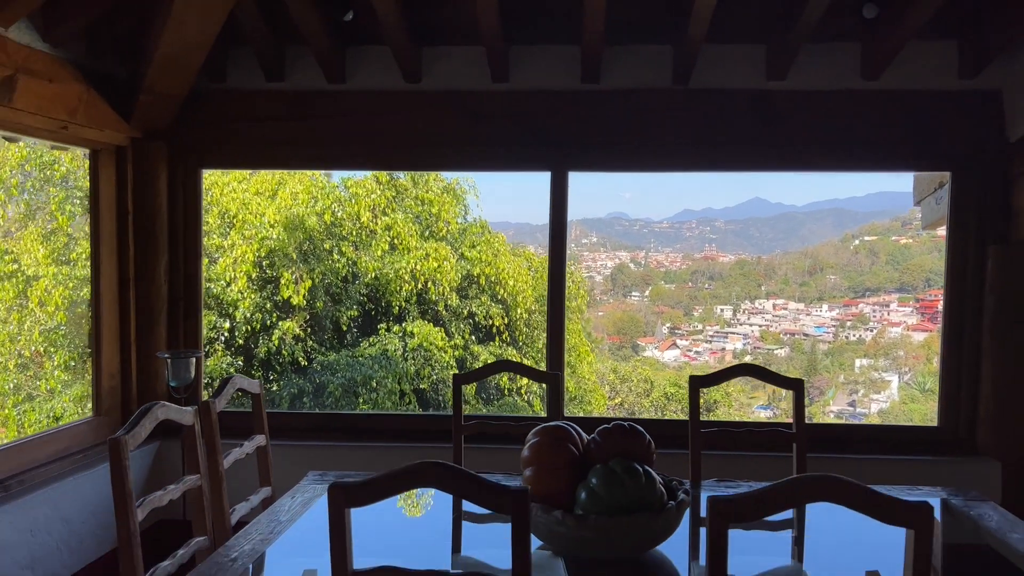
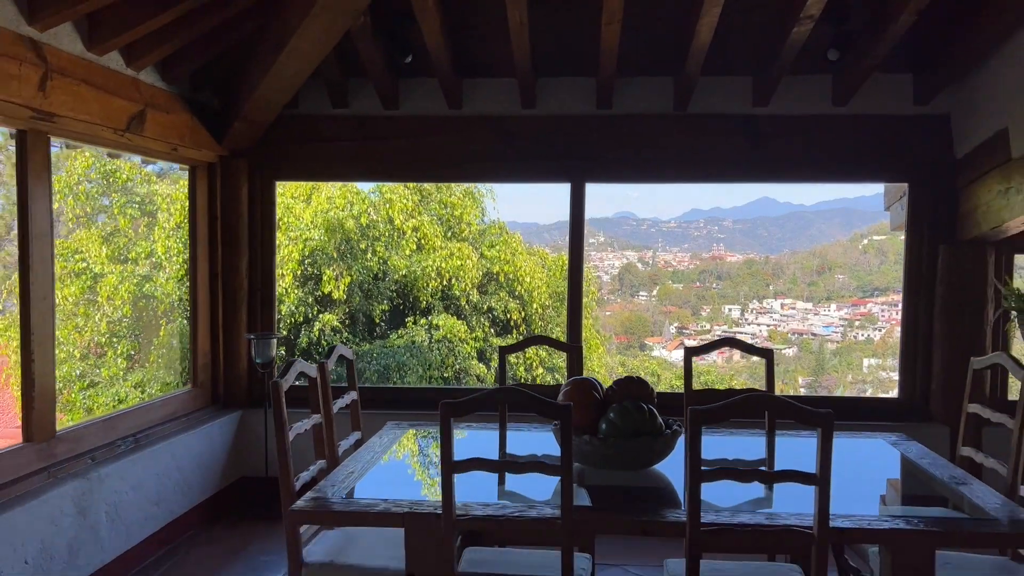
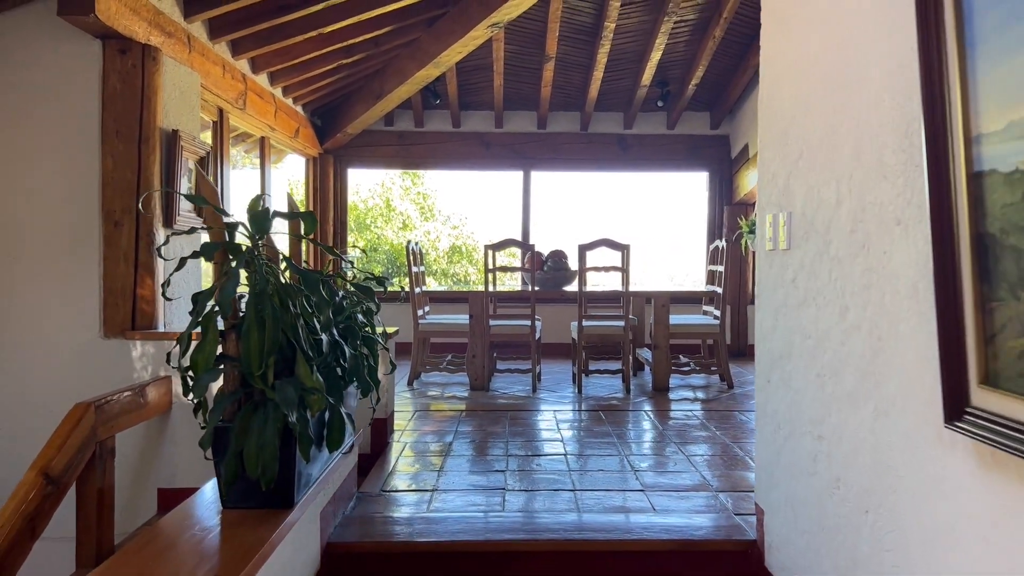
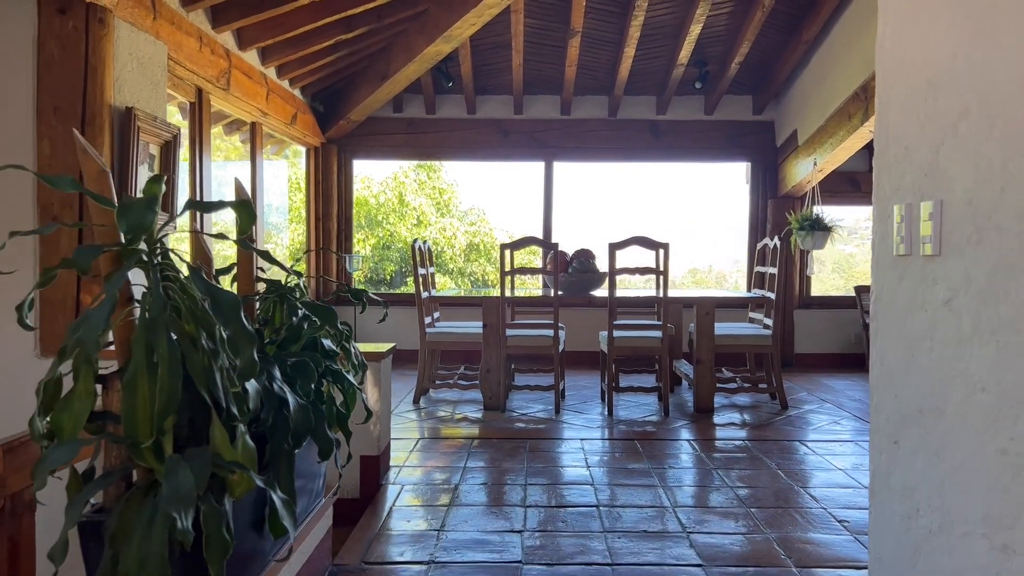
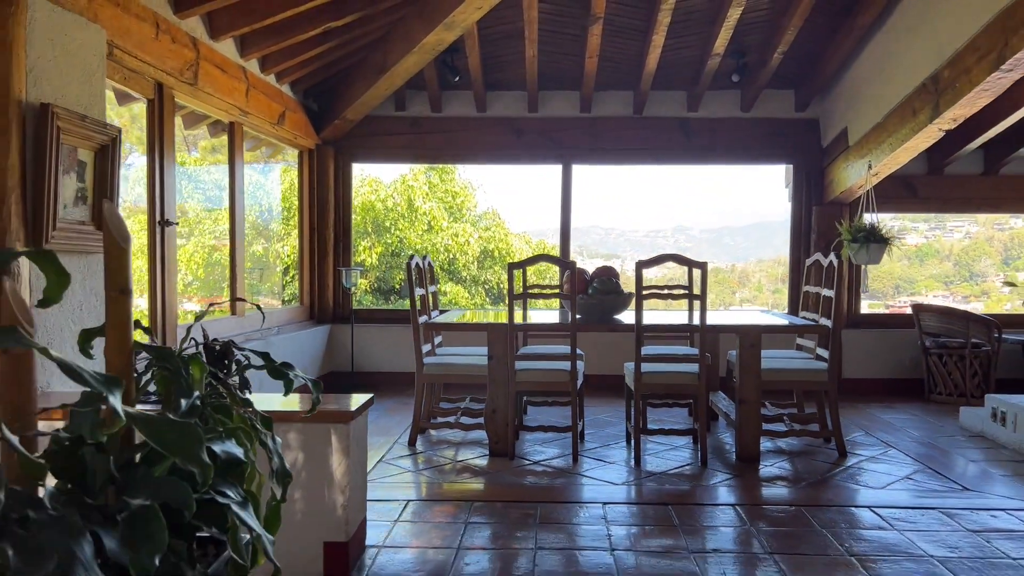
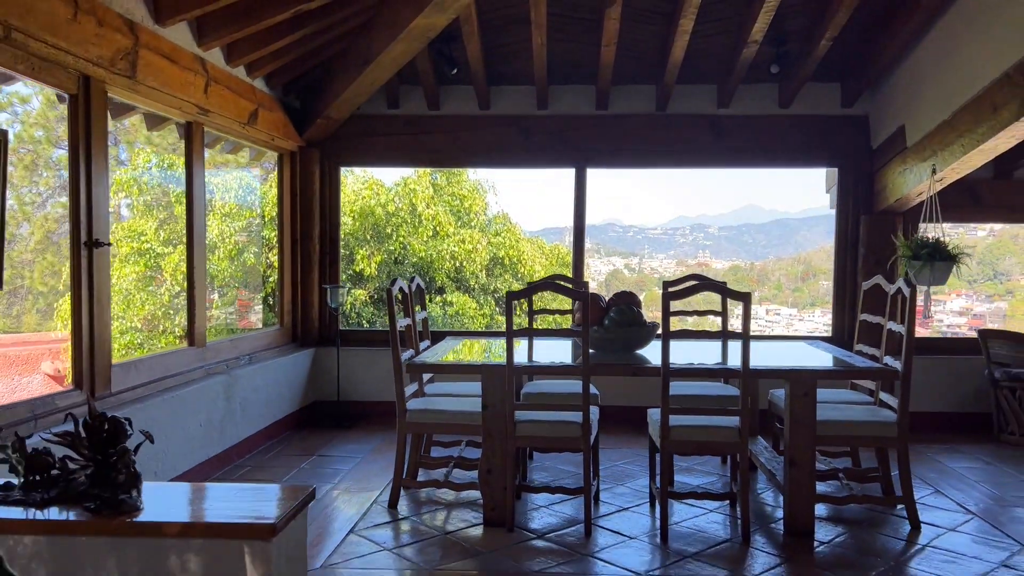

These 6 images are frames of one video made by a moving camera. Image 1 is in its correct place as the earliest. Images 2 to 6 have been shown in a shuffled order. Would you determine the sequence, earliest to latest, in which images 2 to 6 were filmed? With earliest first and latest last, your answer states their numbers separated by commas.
2, 6, 5, 4, 3
